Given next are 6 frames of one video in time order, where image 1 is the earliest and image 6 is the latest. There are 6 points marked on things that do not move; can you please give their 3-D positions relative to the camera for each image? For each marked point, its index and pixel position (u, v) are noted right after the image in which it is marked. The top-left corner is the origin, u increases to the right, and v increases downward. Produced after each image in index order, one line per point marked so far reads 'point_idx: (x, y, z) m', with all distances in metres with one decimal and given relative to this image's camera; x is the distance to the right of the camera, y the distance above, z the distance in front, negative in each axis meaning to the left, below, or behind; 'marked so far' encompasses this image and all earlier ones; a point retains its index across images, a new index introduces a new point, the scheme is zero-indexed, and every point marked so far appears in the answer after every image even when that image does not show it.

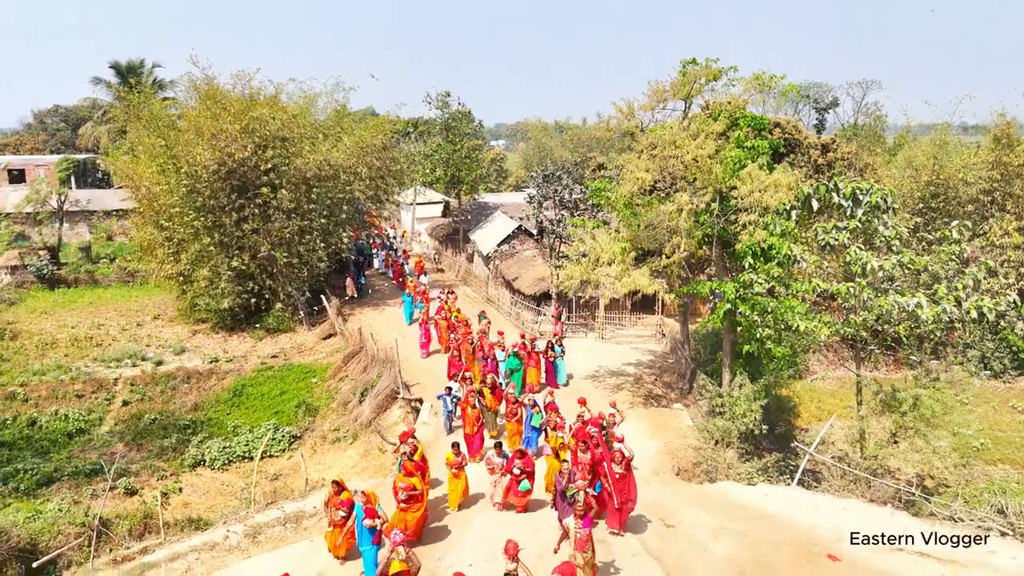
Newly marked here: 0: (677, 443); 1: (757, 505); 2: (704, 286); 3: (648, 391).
0: (+2.8, -2.6, +13.4) m
1: (+3.3, -2.9, +10.8) m
2: (+3.4, 0.0, +14.1) m
3: (+2.8, -2.1, +16.5) m
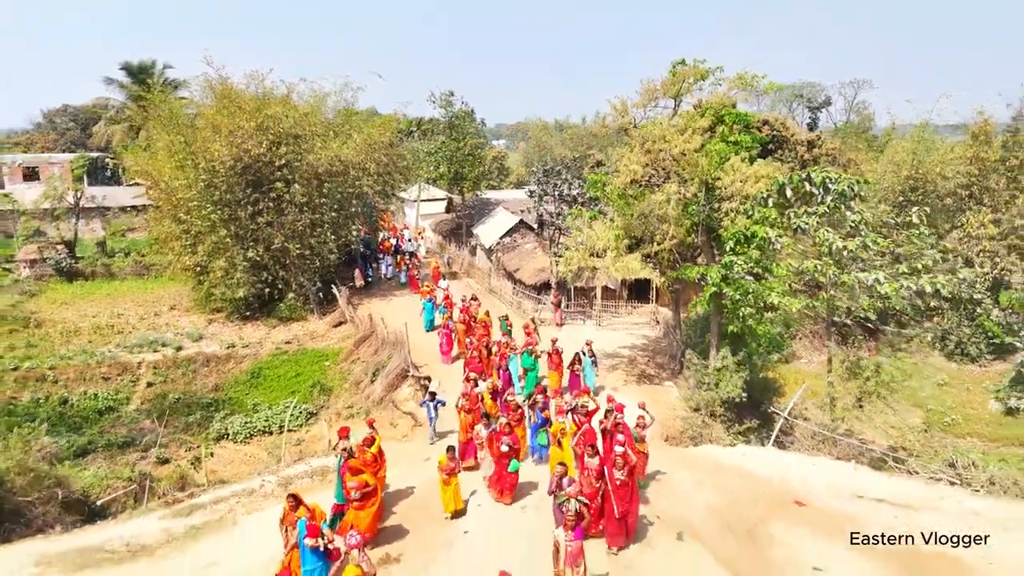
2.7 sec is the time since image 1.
0: (+2.9, -2.3, +14.6) m
1: (+3.4, -2.6, +11.9) m
2: (+3.5, +0.3, +15.3) m
3: (+2.9, -1.8, +17.6) m
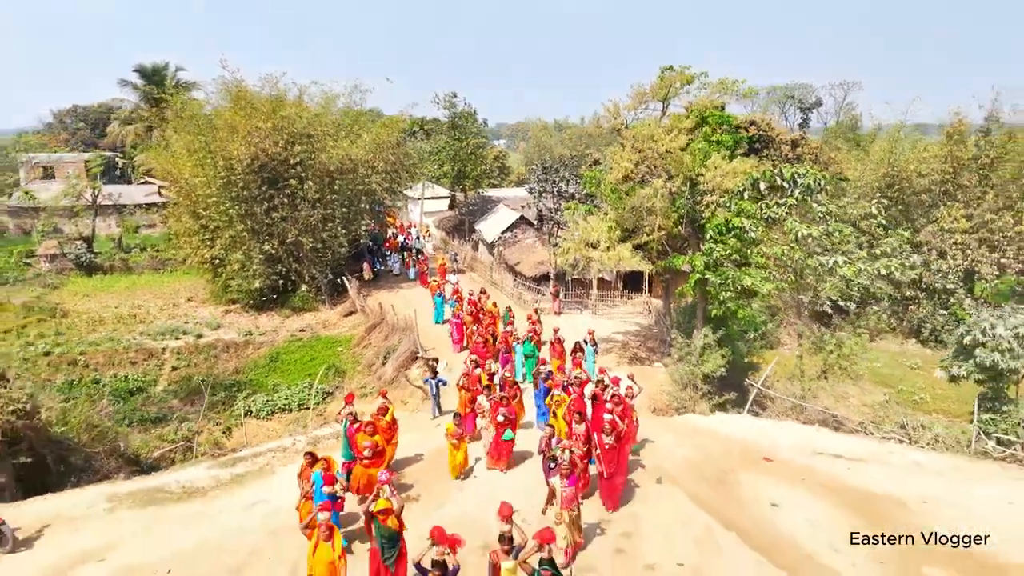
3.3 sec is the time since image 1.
0: (+2.9, -2.1, +16.0) m
1: (+3.4, -2.3, +13.4) m
2: (+3.5, +0.6, +16.7) m
3: (+2.9, -1.6, +19.0) m
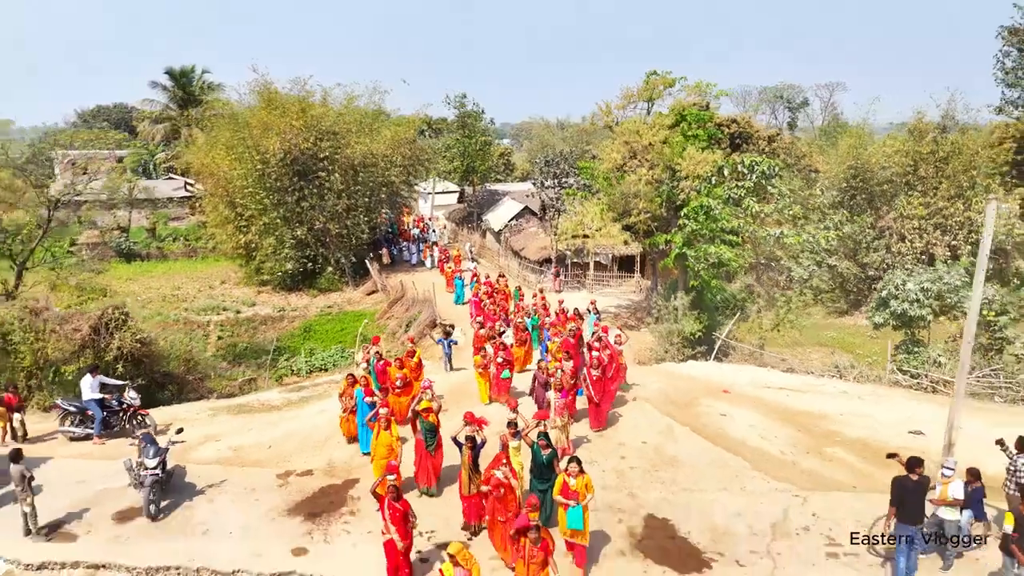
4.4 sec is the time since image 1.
0: (+3.1, -1.4, +18.9) m
1: (+3.6, -1.7, +16.2) m
2: (+3.7, +1.2, +19.5) m
3: (+3.1, -0.9, +21.9) m
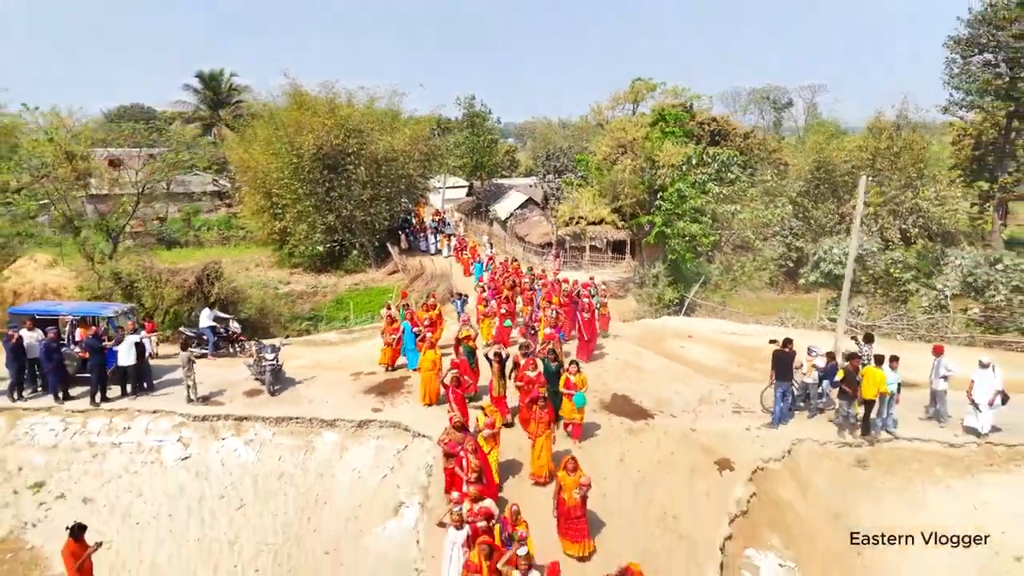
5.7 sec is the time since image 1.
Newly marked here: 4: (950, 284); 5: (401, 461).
0: (+3.2, -0.6, +22.5) m
1: (+3.7, -0.9, +19.8) m
2: (+3.8, +2.0, +23.1) m
3: (+3.3, -0.1, +25.5) m
4: (+9.8, +0.1, +17.8) m
5: (-1.4, -2.2, +10.1) m
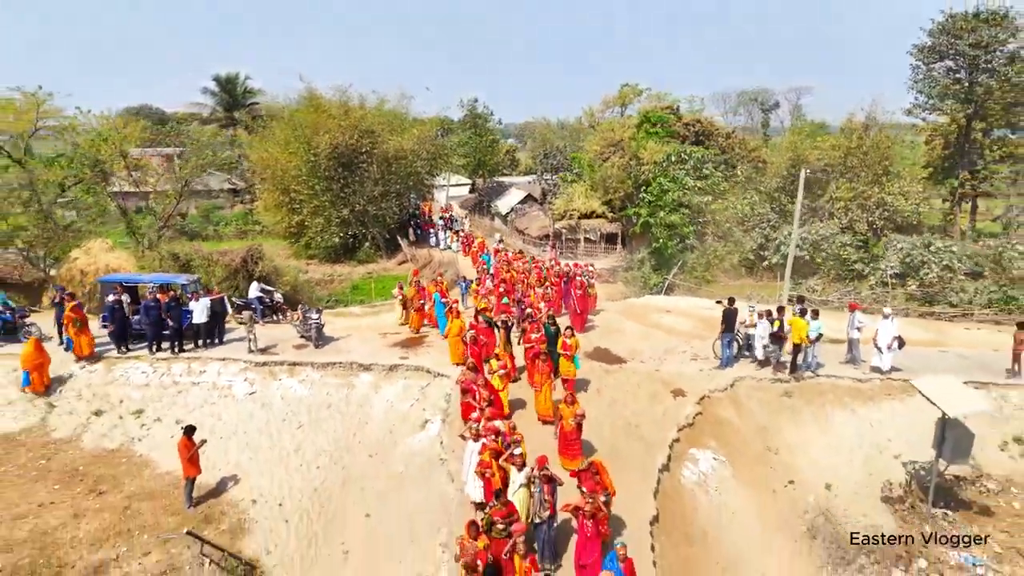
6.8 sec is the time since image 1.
0: (+3.2, -0.1, +25.2) m
1: (+3.7, -0.4, +22.5) m
2: (+3.8, +2.5, +25.8) m
3: (+3.3, +0.4, +28.2) m
4: (+9.8, +0.6, +20.4) m
5: (-1.4, -1.7, +12.8) m
